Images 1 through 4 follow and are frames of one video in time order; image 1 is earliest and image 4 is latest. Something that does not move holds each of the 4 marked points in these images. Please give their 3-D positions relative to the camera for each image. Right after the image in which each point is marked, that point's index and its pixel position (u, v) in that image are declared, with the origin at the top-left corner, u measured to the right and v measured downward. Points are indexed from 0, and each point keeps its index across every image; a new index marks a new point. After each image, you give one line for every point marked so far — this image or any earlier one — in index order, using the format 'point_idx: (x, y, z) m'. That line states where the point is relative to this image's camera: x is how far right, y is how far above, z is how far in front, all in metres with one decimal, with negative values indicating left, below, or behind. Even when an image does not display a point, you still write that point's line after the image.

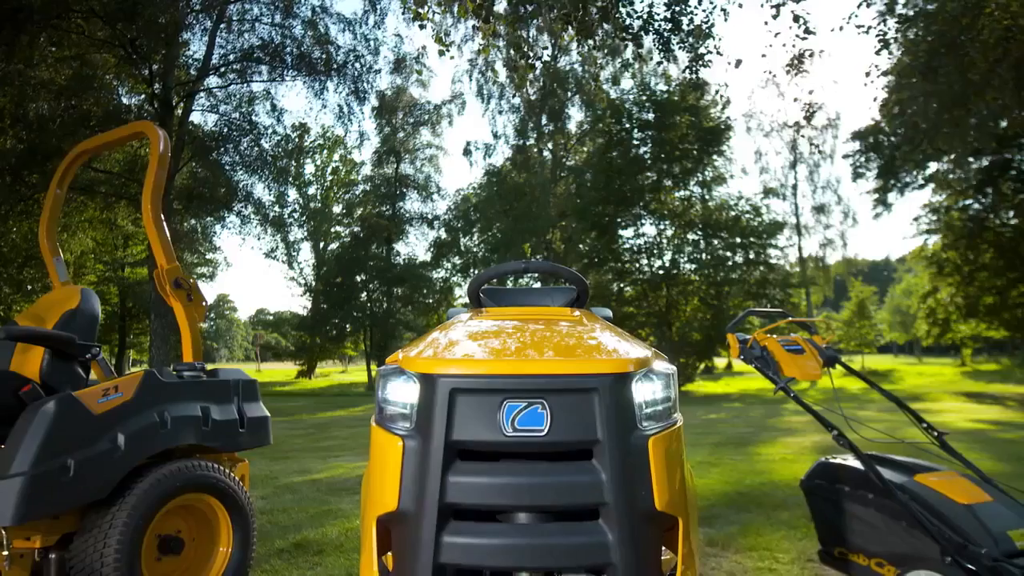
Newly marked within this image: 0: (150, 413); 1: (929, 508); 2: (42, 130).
0: (-1.6, -0.6, +3.3) m
1: (+1.6, -0.8, +2.8) m
2: (-8.3, +2.8, +12.8) m
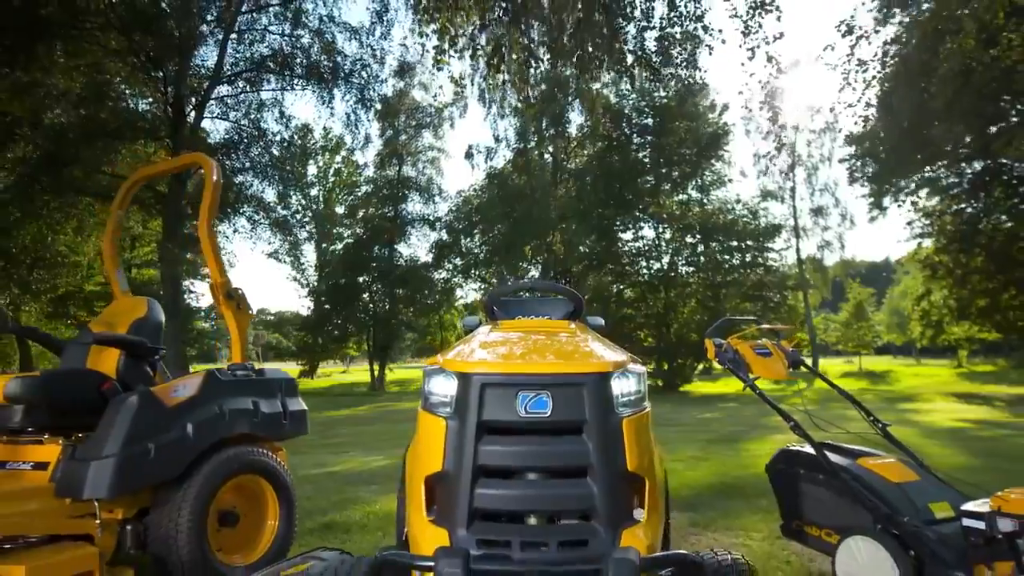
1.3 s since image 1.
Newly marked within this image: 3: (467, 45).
0: (-1.6, -0.6, +3.9) m
1: (+1.6, -0.9, +3.4) m
2: (-8.2, +2.7, +13.4) m
3: (-0.5, +2.8, +8.8) m
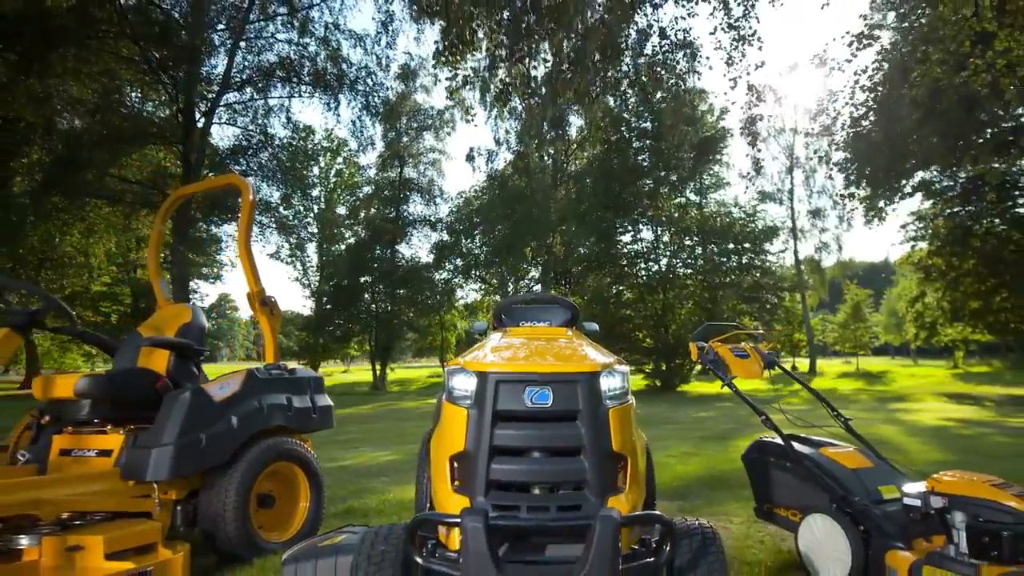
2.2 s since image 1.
0: (-1.5, -0.7, +4.4) m
1: (+1.6, -1.0, +3.9) m
2: (-8.2, +2.7, +13.9) m
3: (-0.5, +2.7, +9.3) m
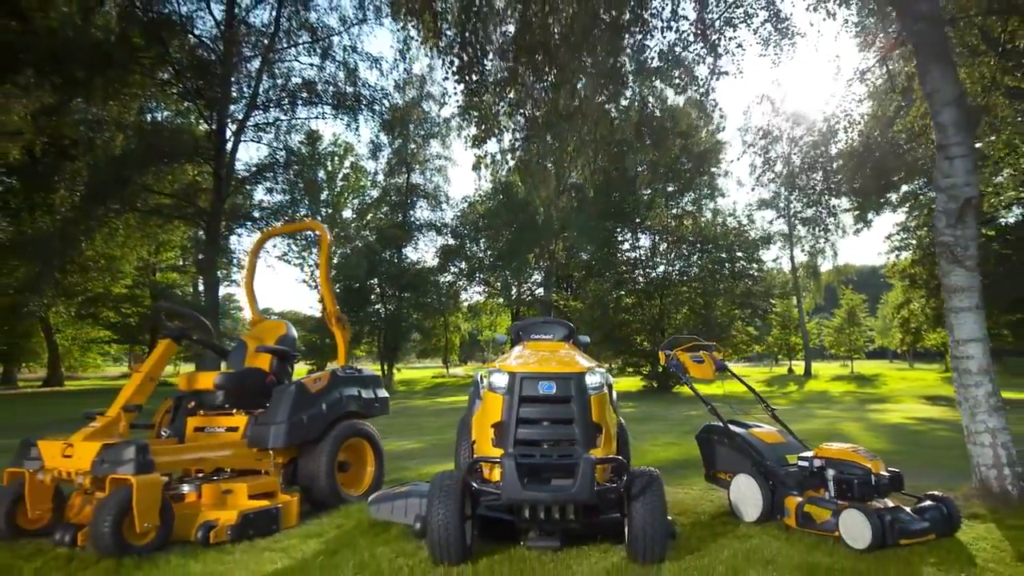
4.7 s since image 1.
0: (-1.4, -0.8, +6.0) m
1: (+1.7, -1.1, +5.5) m
2: (-8.0, +2.5, +15.5) m
3: (-0.3, +2.5, +10.8) m
